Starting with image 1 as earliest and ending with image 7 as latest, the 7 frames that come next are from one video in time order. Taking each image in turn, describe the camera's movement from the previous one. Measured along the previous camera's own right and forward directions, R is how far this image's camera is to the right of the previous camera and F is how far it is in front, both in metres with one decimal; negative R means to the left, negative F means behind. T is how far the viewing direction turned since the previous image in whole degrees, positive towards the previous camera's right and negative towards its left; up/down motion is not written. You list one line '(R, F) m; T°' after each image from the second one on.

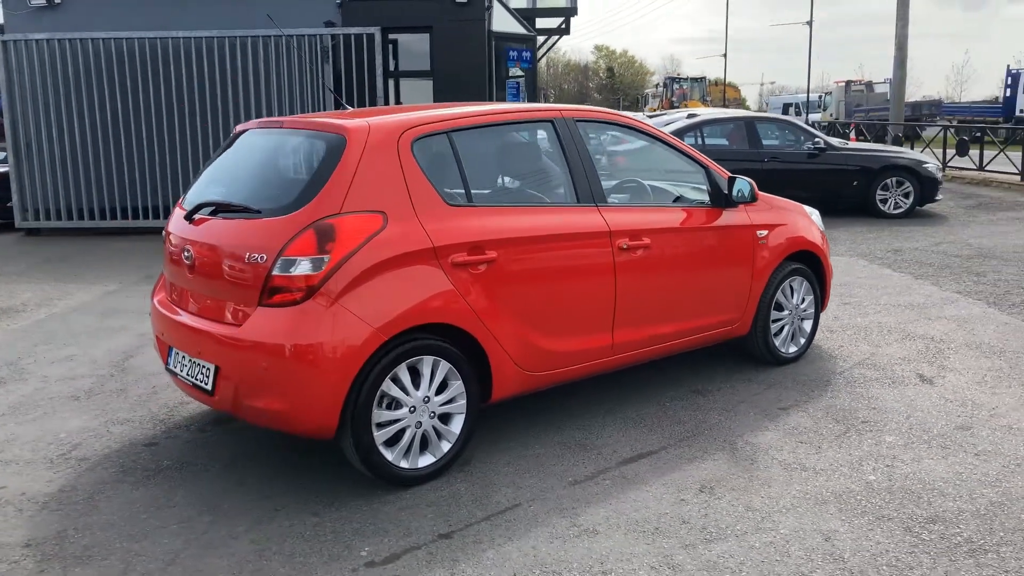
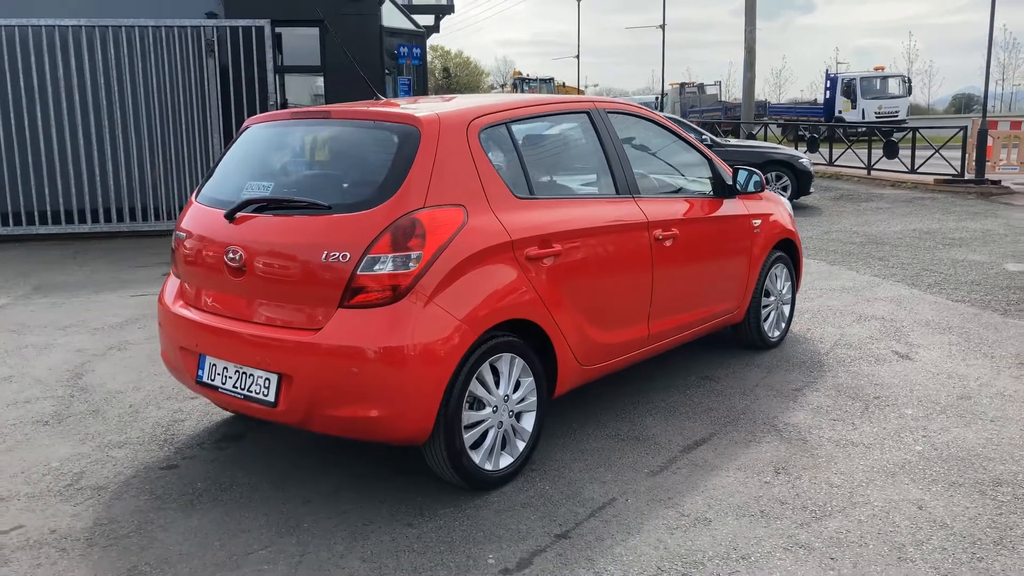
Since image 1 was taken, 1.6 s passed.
(-1.0, +0.2) m; +11°
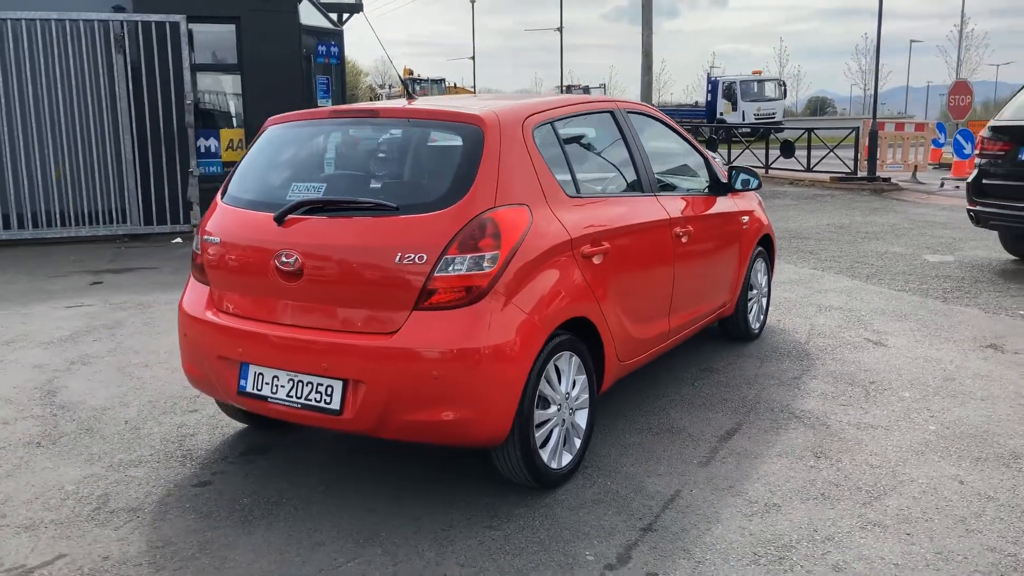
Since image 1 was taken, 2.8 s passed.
(-0.8, +0.1) m; +8°
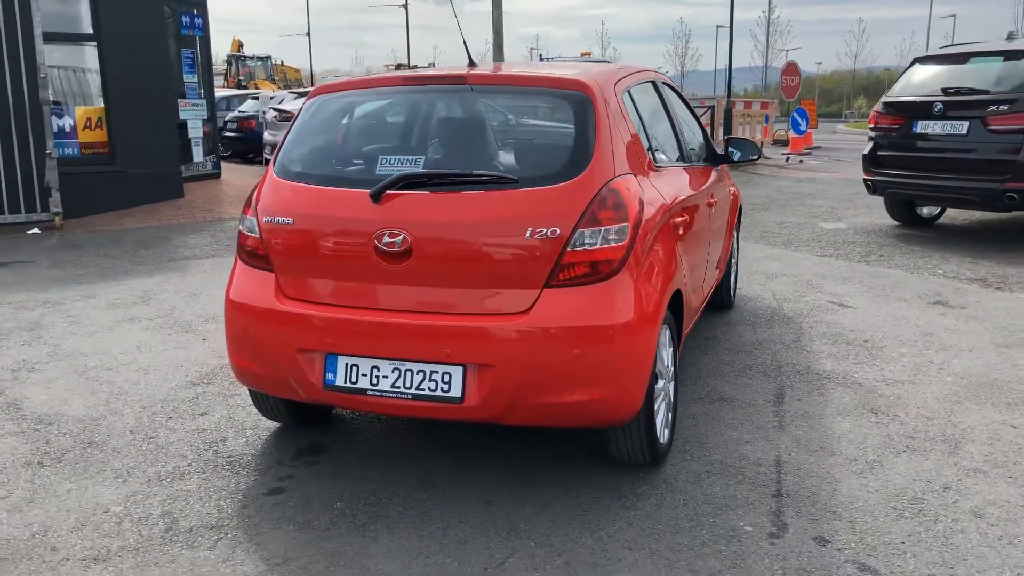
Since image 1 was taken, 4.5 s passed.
(-1.2, +0.3) m; +12°
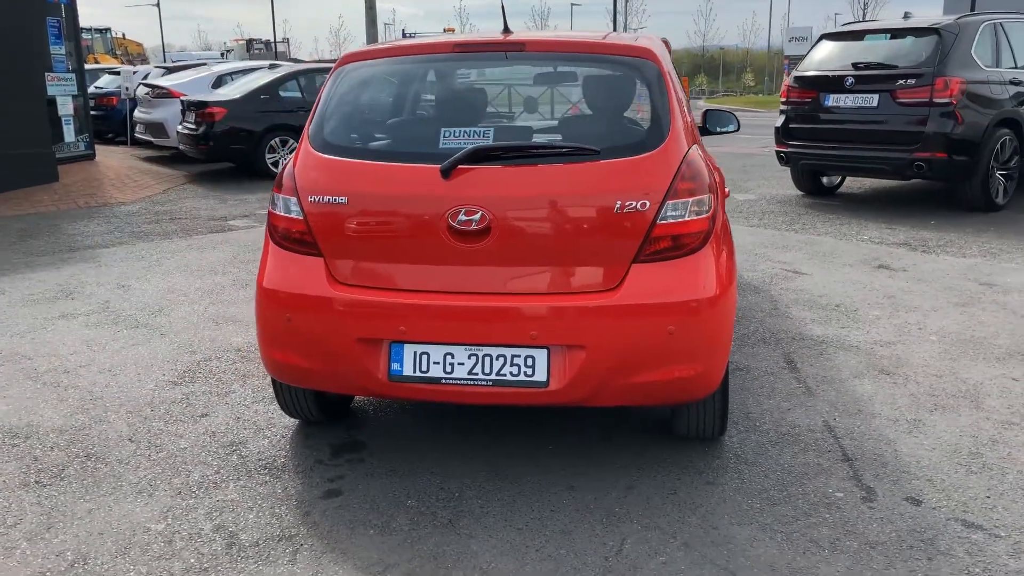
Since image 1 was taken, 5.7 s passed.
(-0.8, +0.2) m; +9°
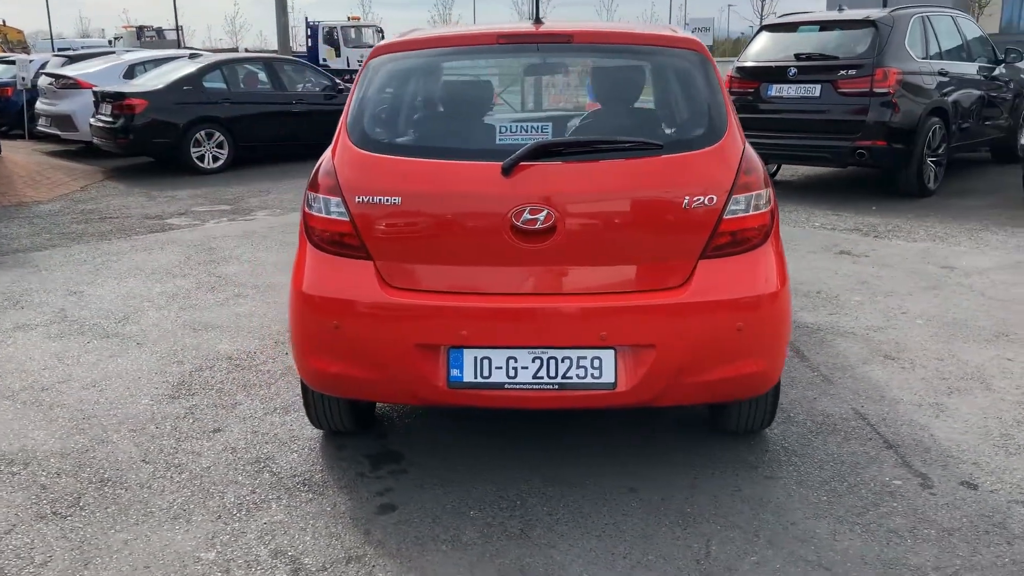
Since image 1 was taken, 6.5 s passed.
(-0.6, +0.1) m; +6°
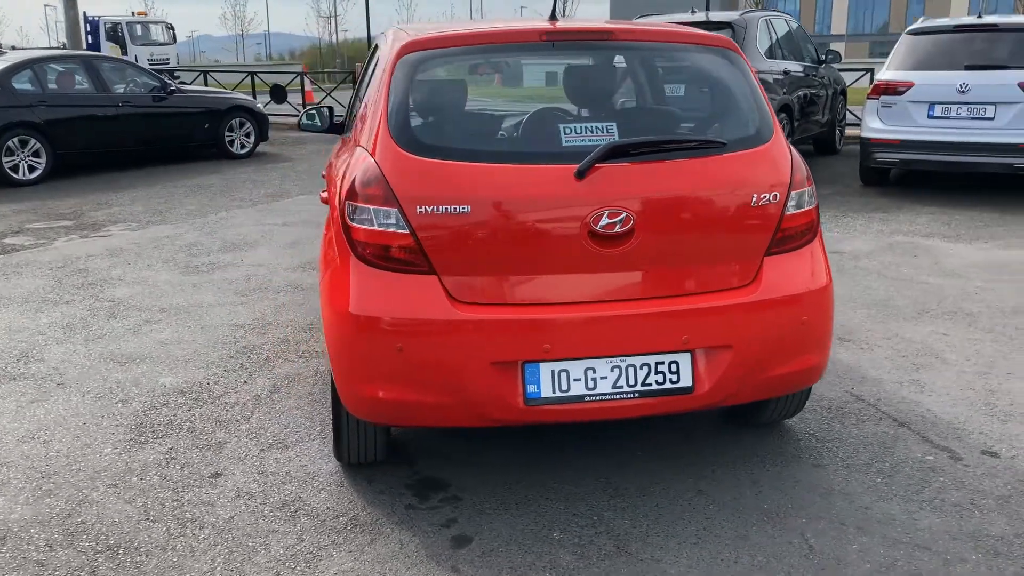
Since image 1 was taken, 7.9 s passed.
(-0.9, +0.3) m; +13°
